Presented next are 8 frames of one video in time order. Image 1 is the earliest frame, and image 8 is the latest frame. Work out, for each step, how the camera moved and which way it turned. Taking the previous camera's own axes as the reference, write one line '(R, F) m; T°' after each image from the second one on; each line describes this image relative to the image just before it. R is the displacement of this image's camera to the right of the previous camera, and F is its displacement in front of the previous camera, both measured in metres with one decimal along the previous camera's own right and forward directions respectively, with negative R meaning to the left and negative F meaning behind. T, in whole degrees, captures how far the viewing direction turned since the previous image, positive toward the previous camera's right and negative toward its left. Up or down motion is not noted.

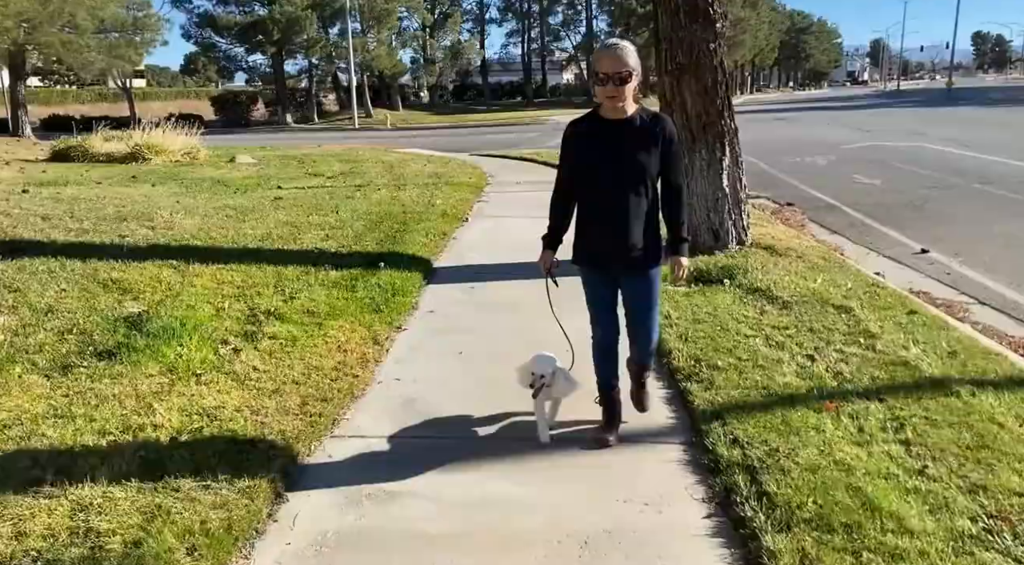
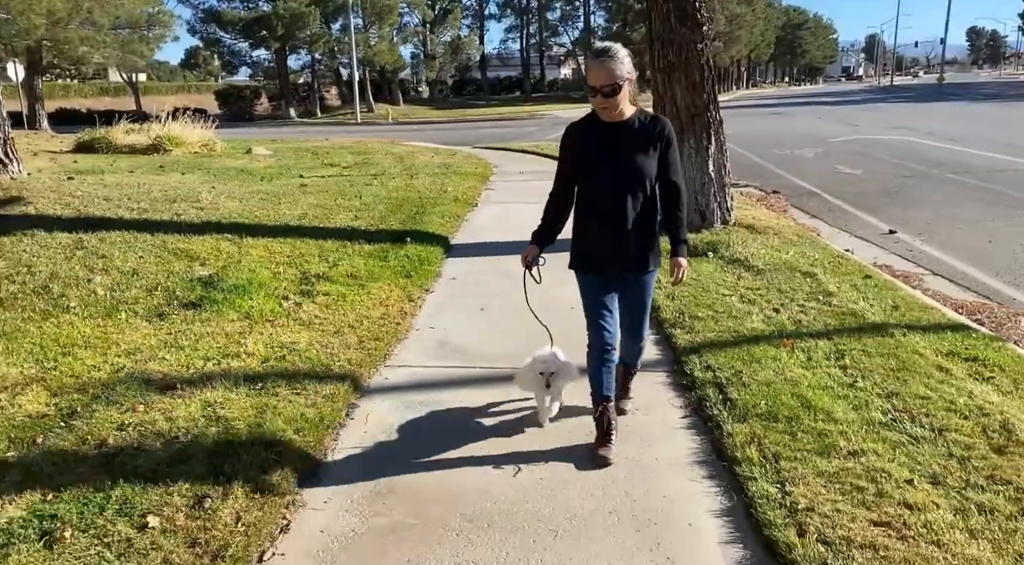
(-0.1, -0.9) m; 0°
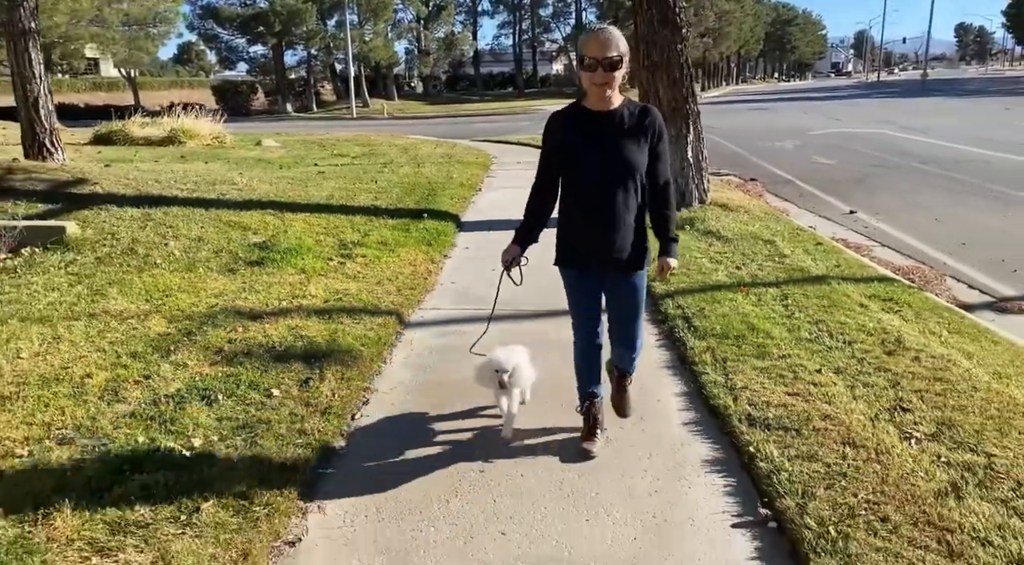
(-0.1, -1.2) m; +1°
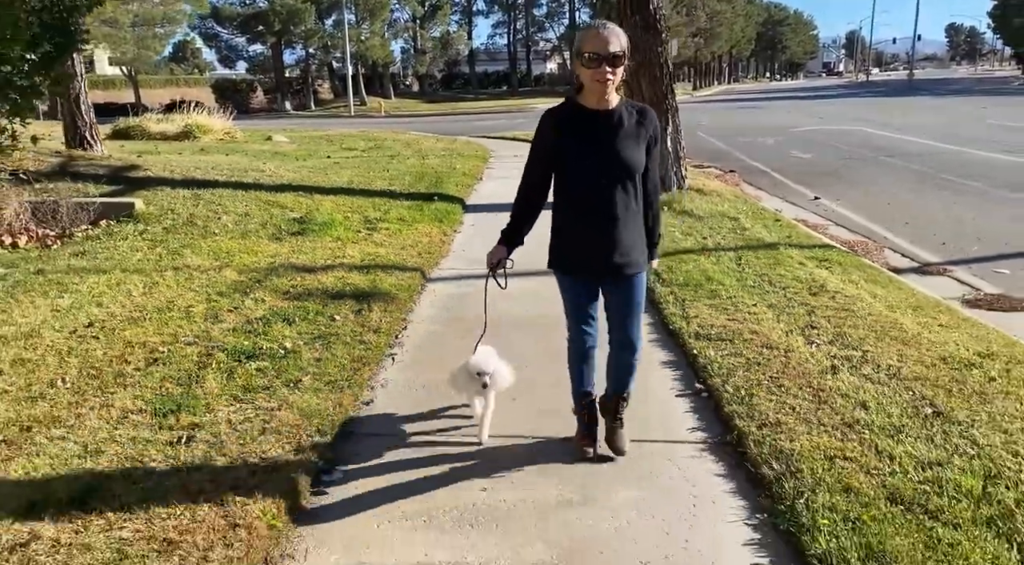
(-0.1, -1.2) m; 0°
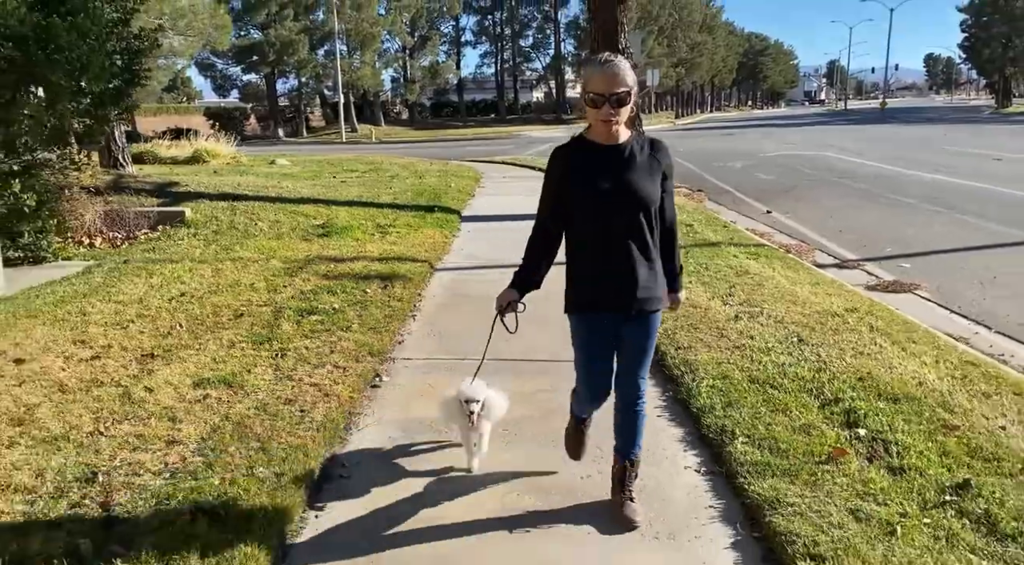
(0.0, -1.6) m; +1°
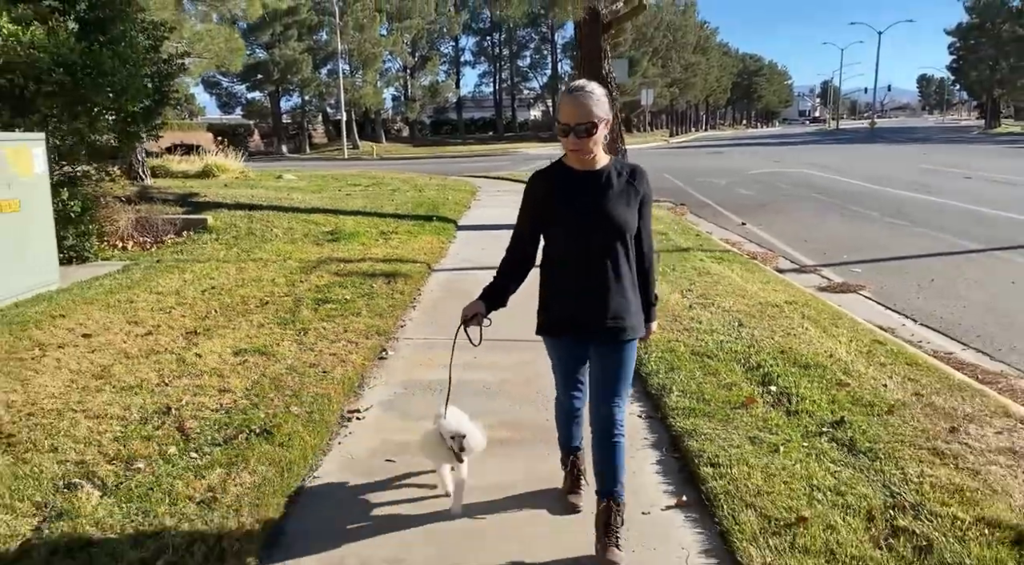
(+0.1, -1.0) m; 0°
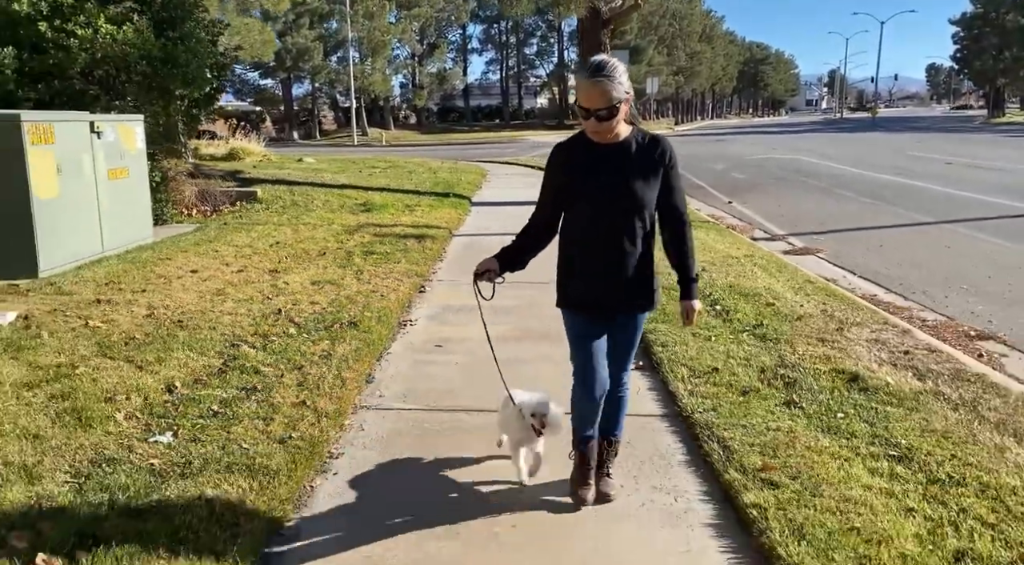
(-0.1, -1.6) m; 0°
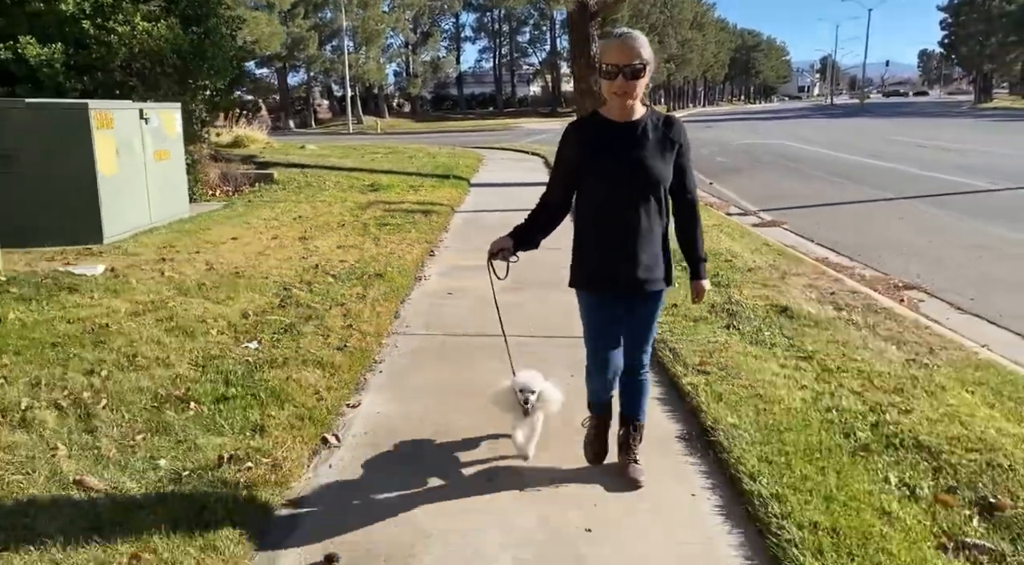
(0.0, -1.2) m; 0°
